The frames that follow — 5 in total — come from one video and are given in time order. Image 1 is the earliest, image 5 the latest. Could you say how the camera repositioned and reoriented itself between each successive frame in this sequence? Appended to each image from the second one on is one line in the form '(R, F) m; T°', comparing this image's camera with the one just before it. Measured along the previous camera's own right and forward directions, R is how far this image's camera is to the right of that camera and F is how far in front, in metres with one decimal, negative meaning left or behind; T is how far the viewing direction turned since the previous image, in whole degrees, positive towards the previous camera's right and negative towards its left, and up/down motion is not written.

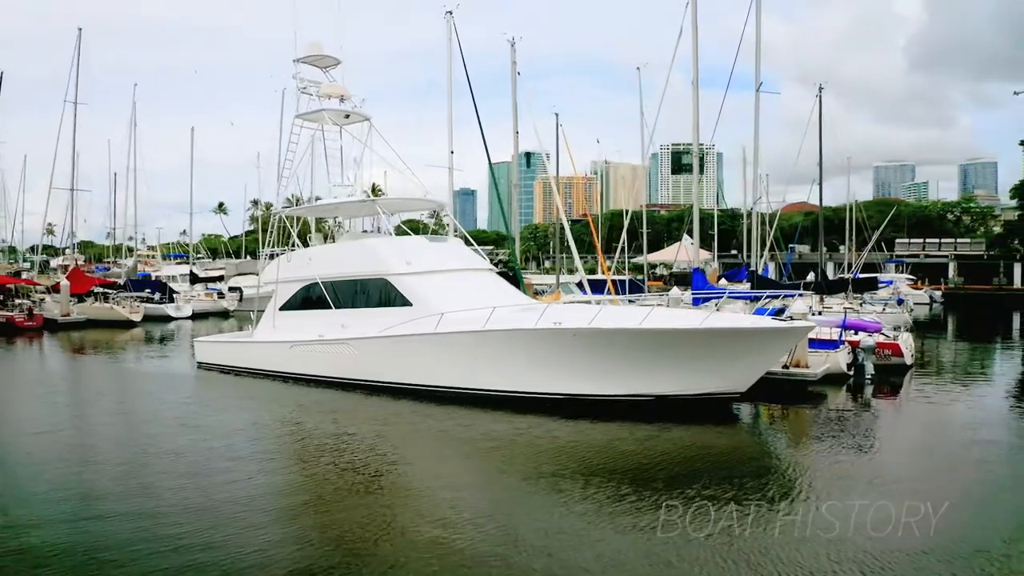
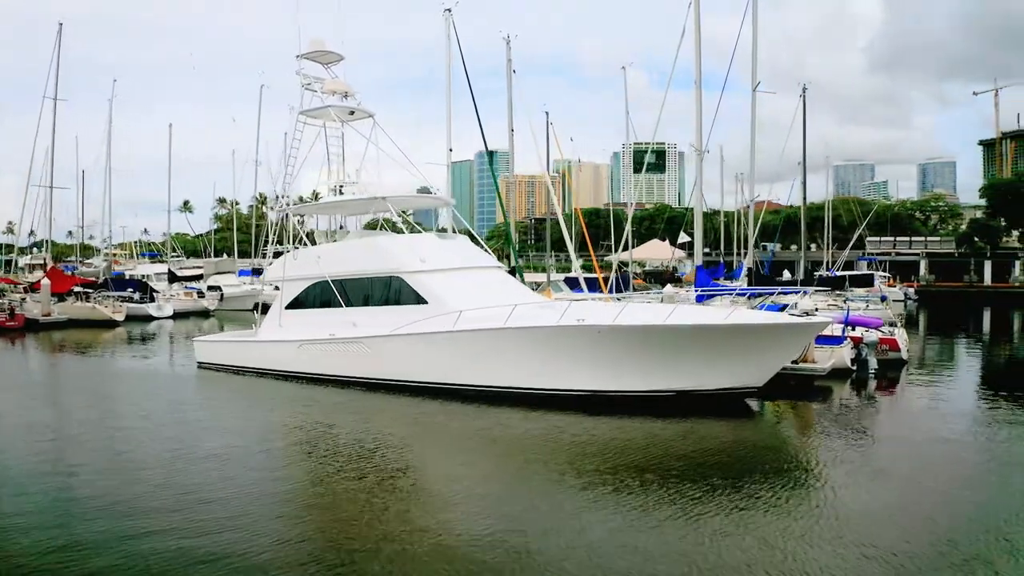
(-0.7, 0.0) m; +2°
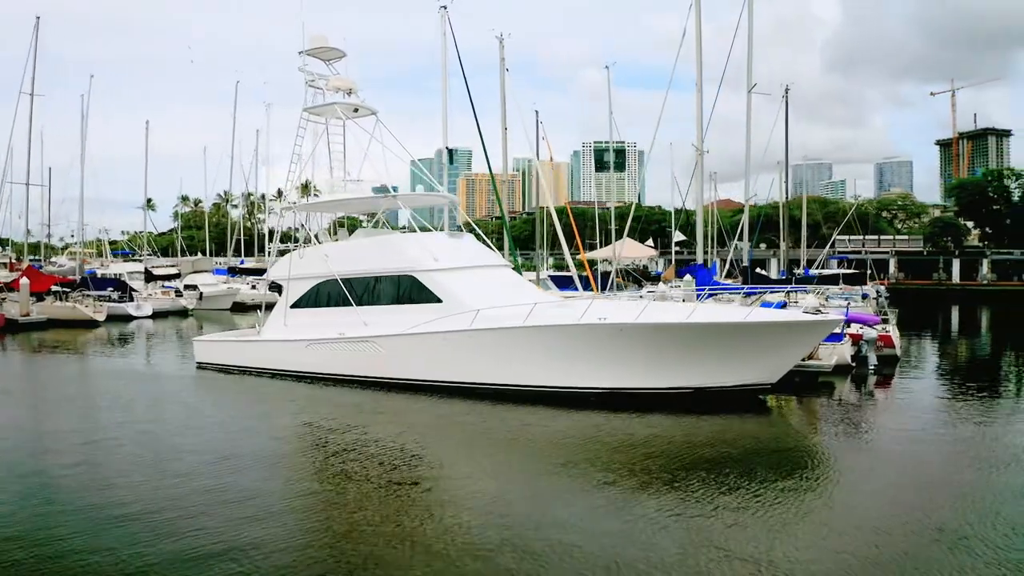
(-0.7, 0.0) m; +2°
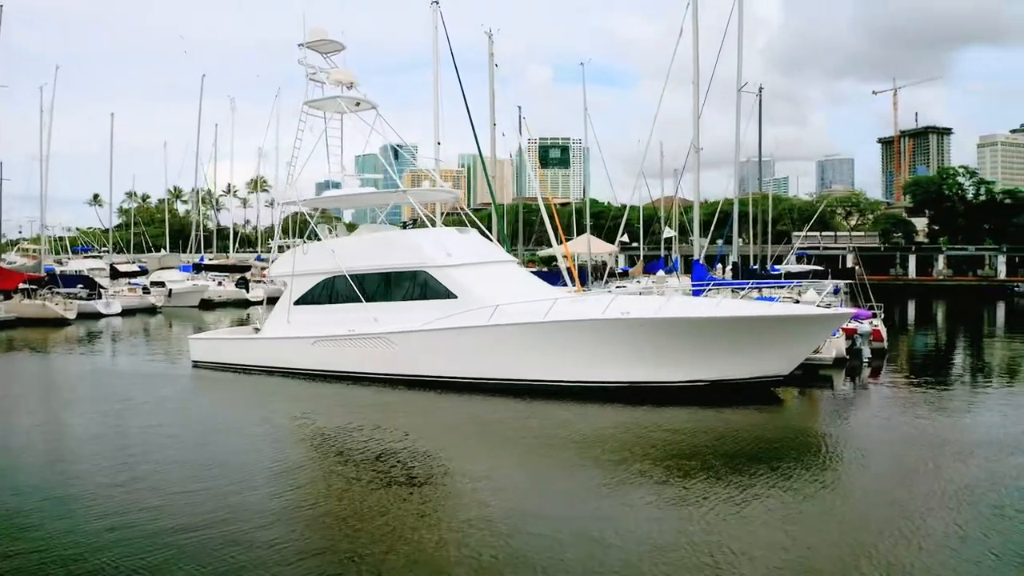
(-0.9, 0.0) m; +3°
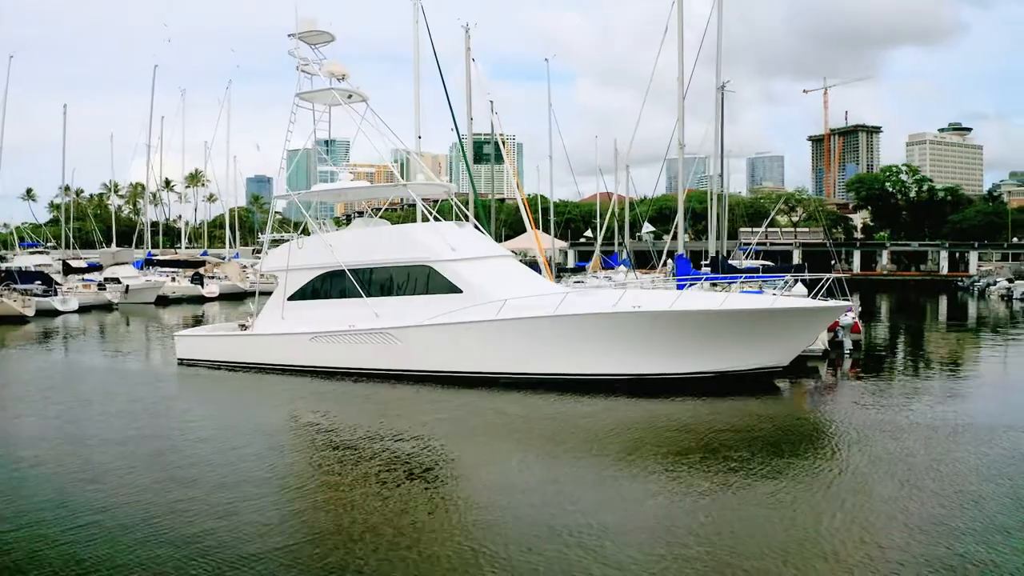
(-0.9, 0.0) m; +4°
